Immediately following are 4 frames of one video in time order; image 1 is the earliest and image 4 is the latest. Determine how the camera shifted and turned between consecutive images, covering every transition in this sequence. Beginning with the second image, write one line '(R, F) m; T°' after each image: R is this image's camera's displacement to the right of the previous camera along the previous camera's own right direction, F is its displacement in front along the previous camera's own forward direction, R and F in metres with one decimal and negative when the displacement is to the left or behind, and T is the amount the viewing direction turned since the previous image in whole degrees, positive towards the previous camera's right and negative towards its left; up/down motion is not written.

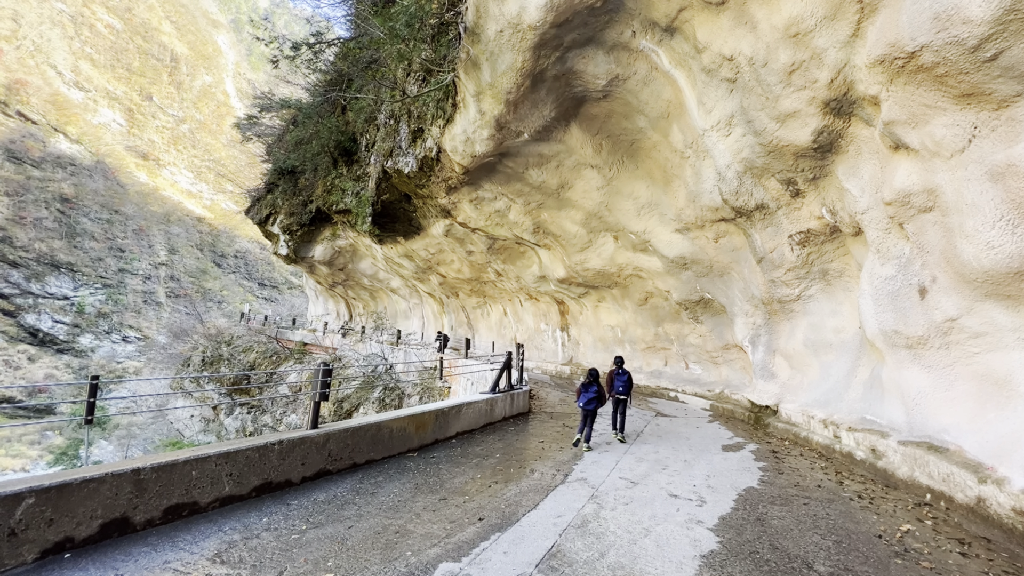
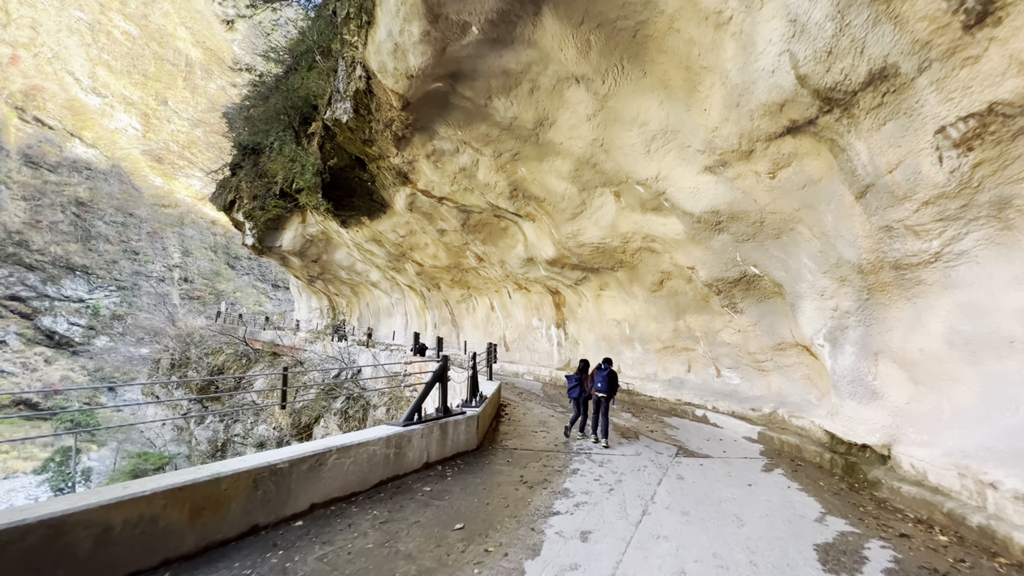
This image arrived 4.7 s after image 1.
(+0.9, +2.8) m; -2°
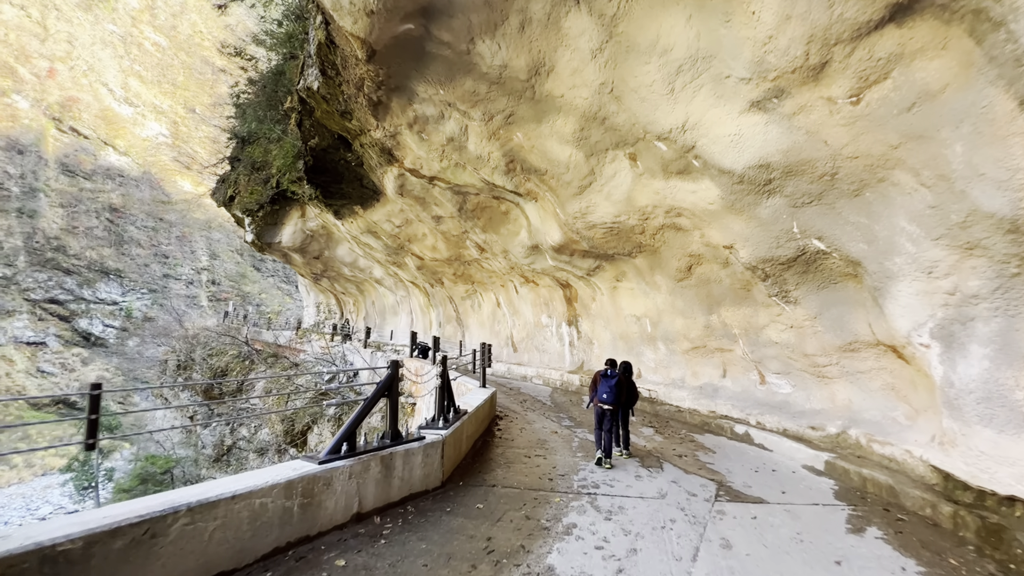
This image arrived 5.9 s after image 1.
(+0.4, +1.3) m; -3°
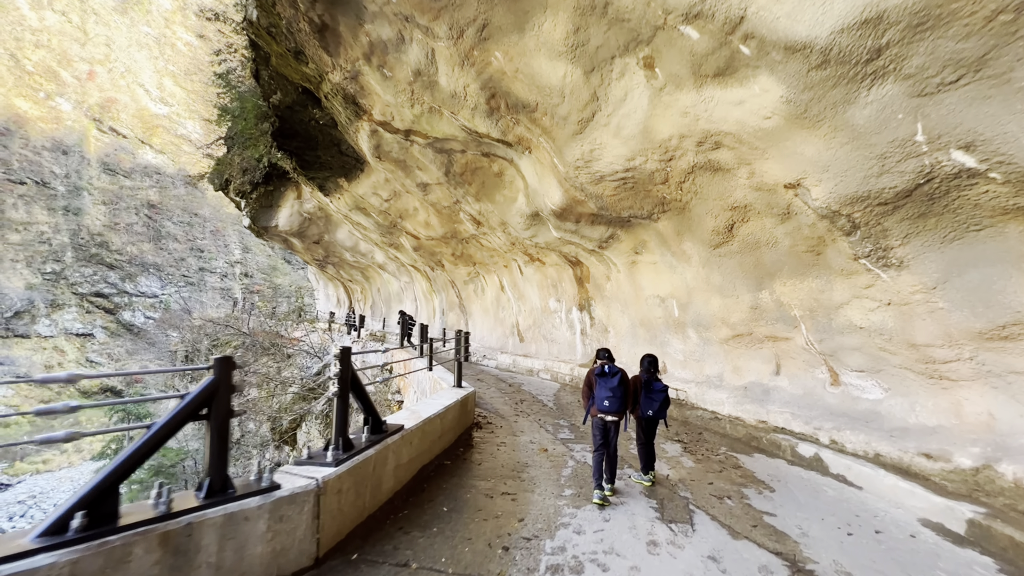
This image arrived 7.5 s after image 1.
(+0.6, +1.6) m; -4°
